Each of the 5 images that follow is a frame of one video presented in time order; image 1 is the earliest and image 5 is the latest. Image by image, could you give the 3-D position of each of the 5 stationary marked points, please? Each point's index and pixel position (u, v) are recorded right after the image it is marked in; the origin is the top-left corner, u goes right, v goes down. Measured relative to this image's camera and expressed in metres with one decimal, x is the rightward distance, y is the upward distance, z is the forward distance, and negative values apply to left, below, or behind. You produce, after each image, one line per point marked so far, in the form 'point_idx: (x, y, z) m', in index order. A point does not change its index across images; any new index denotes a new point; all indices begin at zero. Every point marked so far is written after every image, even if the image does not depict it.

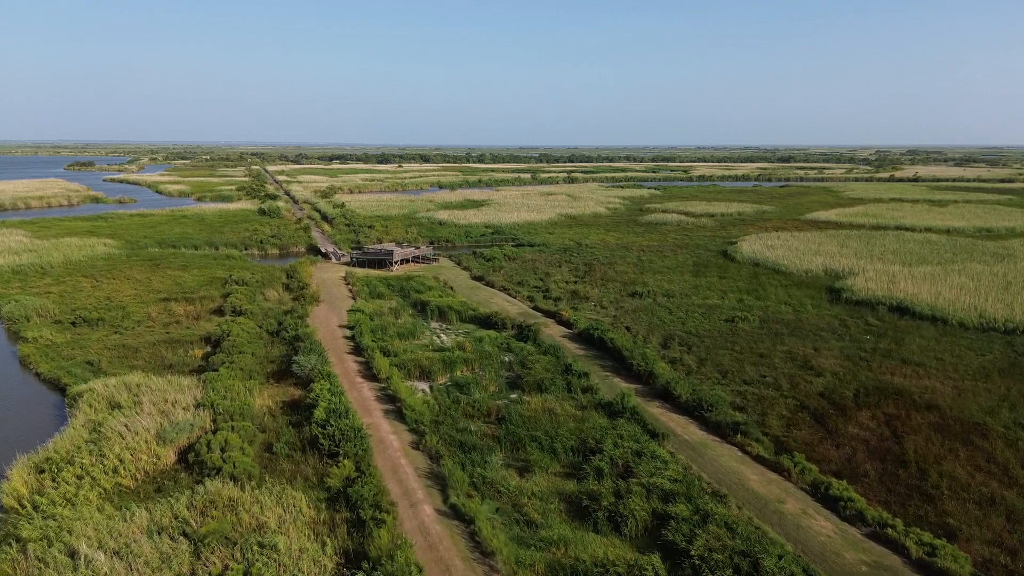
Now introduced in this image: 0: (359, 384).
0: (-3.9, -2.4, +13.4) m
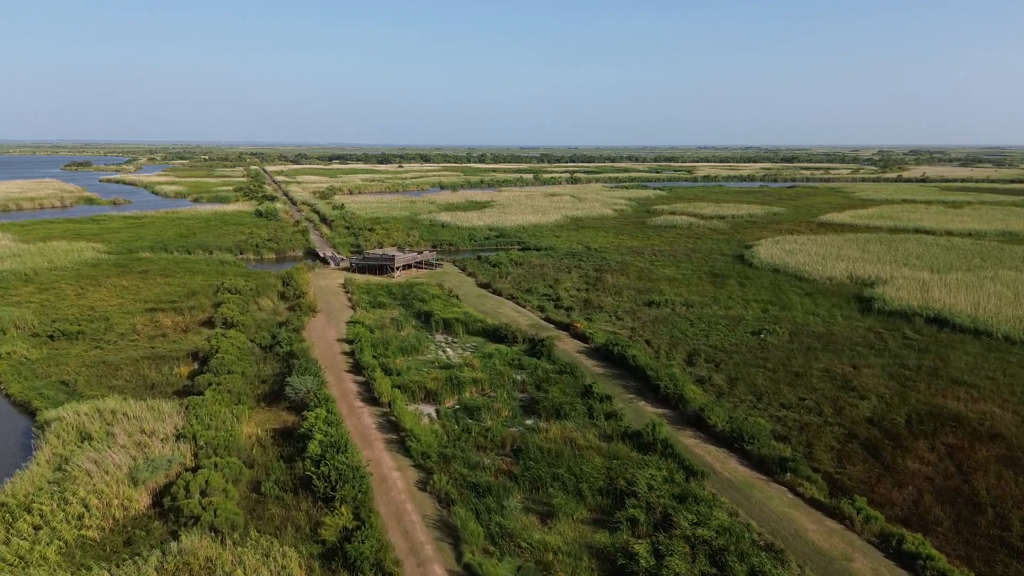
0: (-3.5, -2.8, +12.1) m
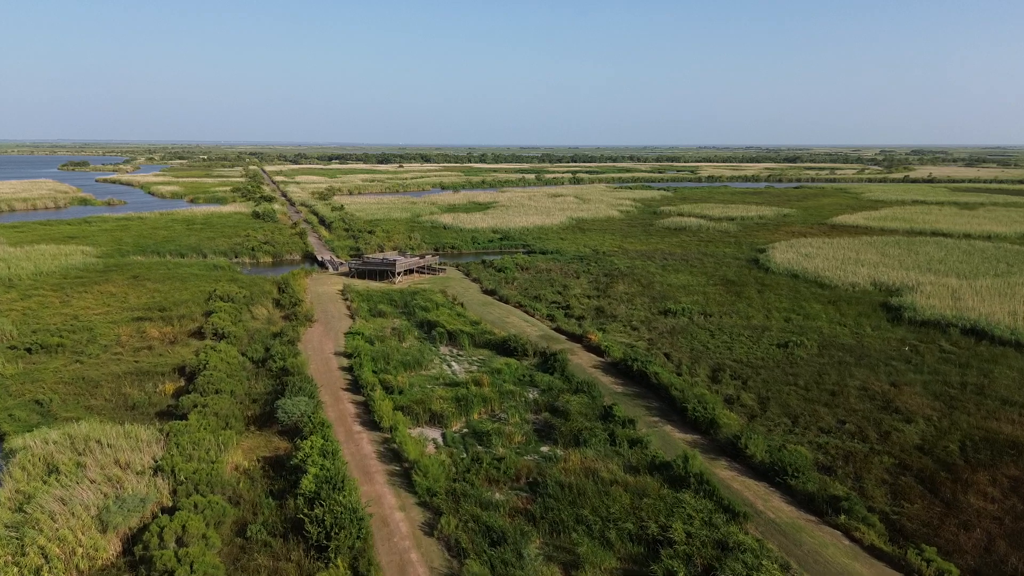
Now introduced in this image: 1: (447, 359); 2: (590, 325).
0: (-3.2, -3.1, +11.0) m
1: (-1.9, -2.1, +15.6) m
2: (+2.7, -1.3, +18.1) m
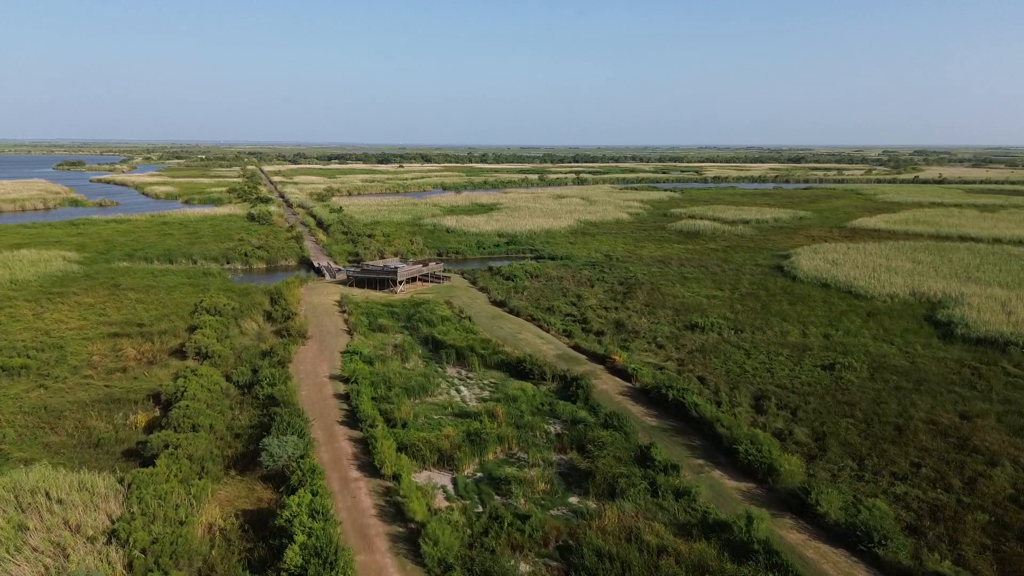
0: (-2.8, -3.5, +9.4) m
1: (-1.5, -2.5, +14.0) m
2: (+3.1, -1.7, +16.5) m
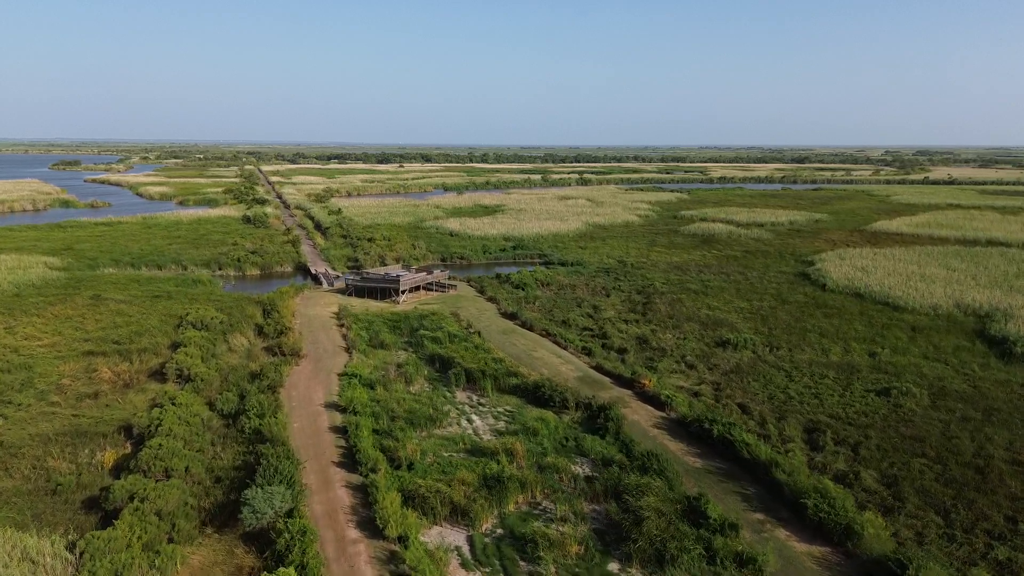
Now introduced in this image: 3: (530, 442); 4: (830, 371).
0: (-2.4, -3.9, +7.8) m
1: (-1.1, -2.9, +12.4) m
2: (+3.5, -2.1, +15.0) m
3: (+0.4, -3.2, +10.9) m
4: (+8.6, -2.2, +14.3) m
